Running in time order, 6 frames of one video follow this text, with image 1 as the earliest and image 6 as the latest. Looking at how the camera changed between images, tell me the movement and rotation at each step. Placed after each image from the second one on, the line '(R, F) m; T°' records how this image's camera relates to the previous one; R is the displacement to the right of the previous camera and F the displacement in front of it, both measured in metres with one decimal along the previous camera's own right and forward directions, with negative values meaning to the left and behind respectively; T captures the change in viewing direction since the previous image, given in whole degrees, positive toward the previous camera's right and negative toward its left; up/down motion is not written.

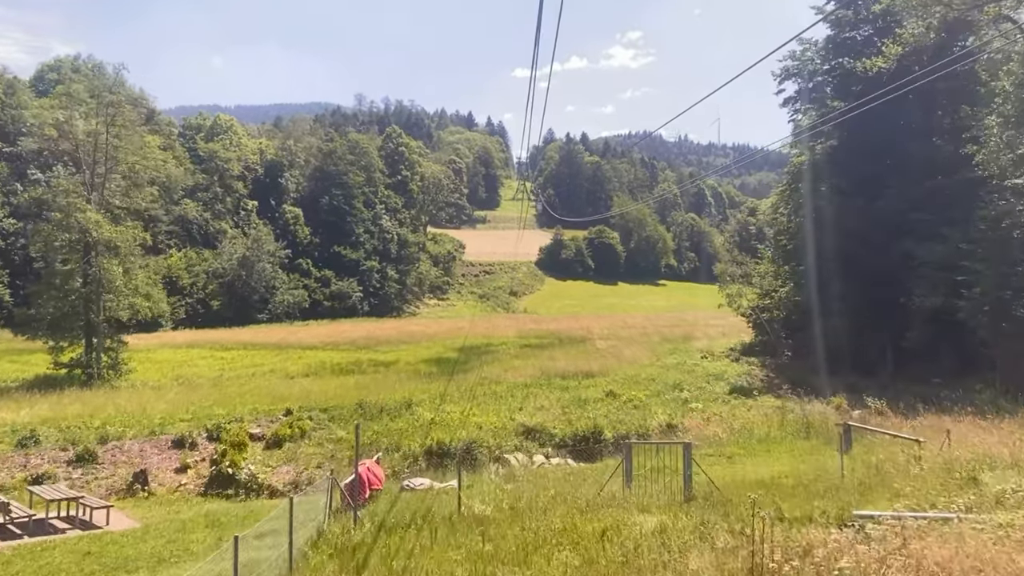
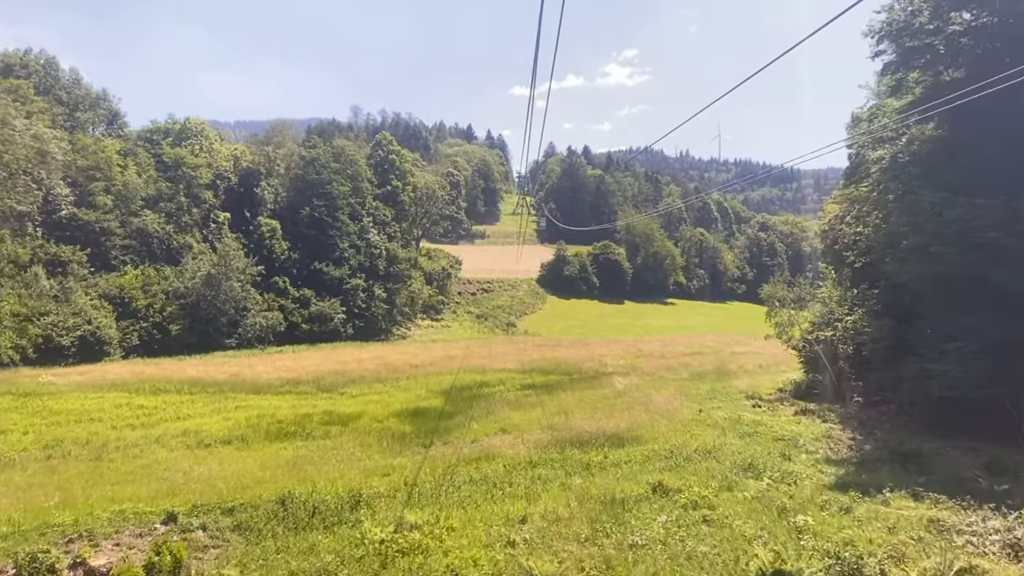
(0.0, +5.6) m; 0°
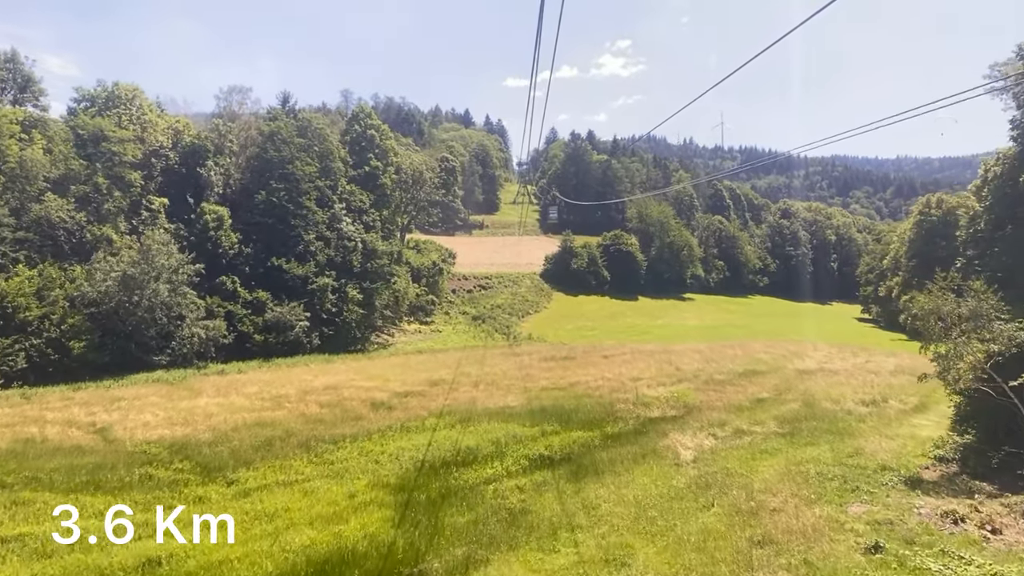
(0.0, +9.4) m; 0°
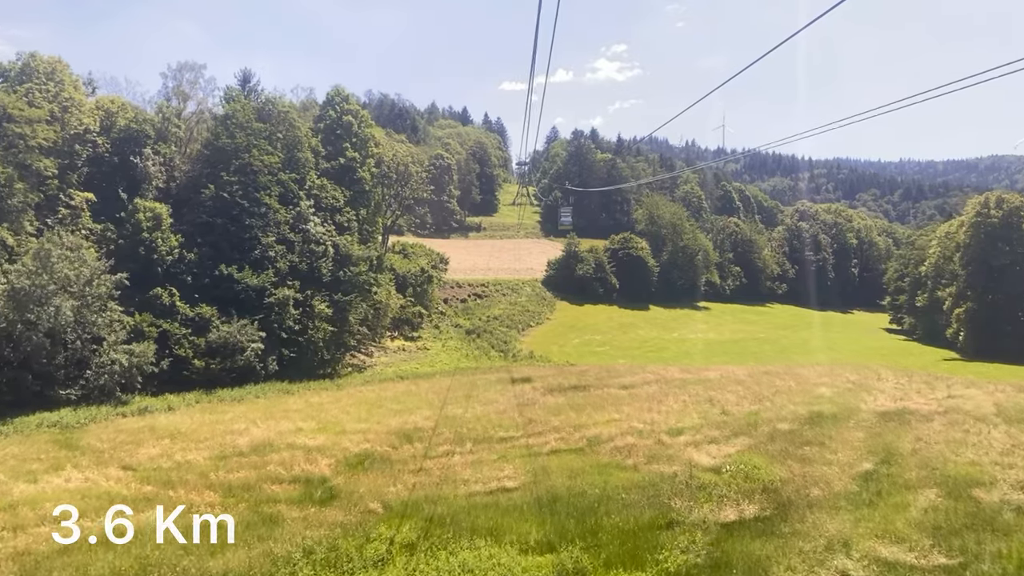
(0.0, +7.4) m; 0°
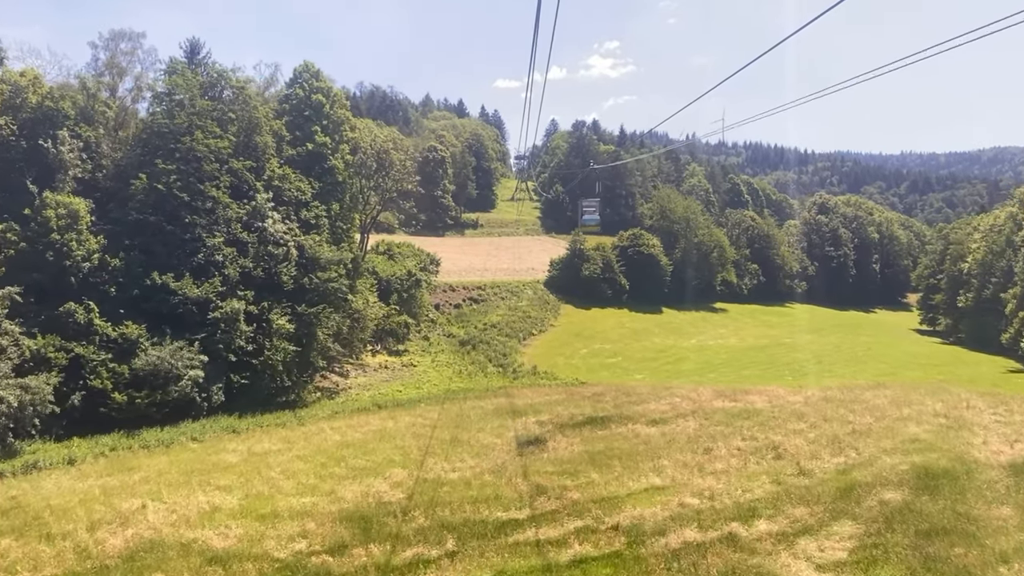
(0.0, +6.7) m; 0°
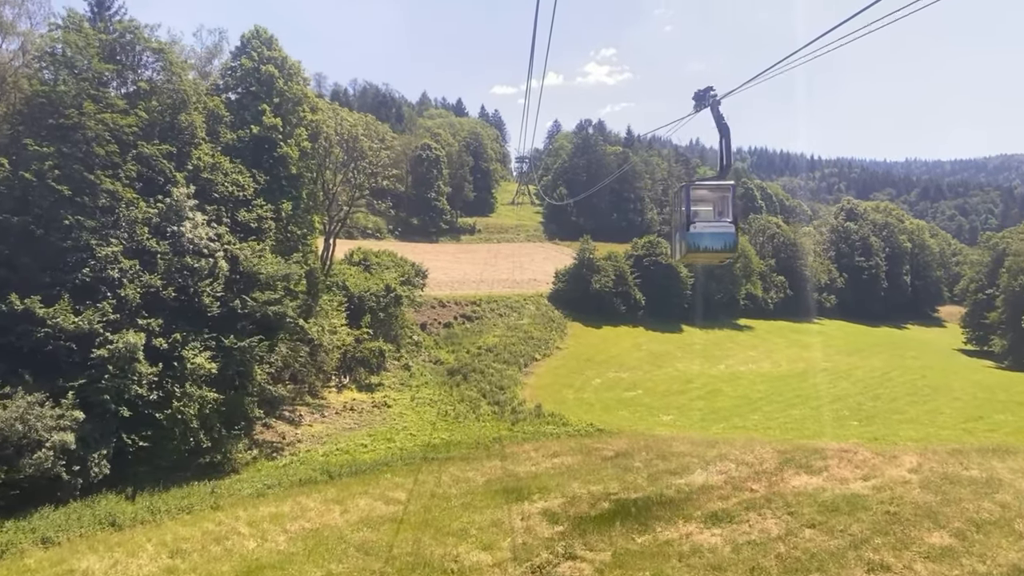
(0.0, +8.1) m; 0°
